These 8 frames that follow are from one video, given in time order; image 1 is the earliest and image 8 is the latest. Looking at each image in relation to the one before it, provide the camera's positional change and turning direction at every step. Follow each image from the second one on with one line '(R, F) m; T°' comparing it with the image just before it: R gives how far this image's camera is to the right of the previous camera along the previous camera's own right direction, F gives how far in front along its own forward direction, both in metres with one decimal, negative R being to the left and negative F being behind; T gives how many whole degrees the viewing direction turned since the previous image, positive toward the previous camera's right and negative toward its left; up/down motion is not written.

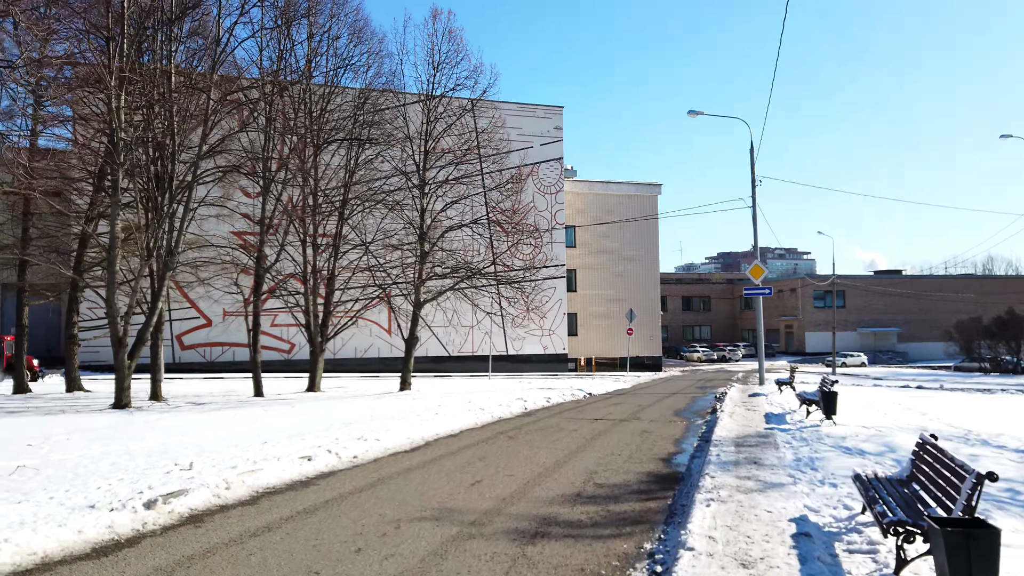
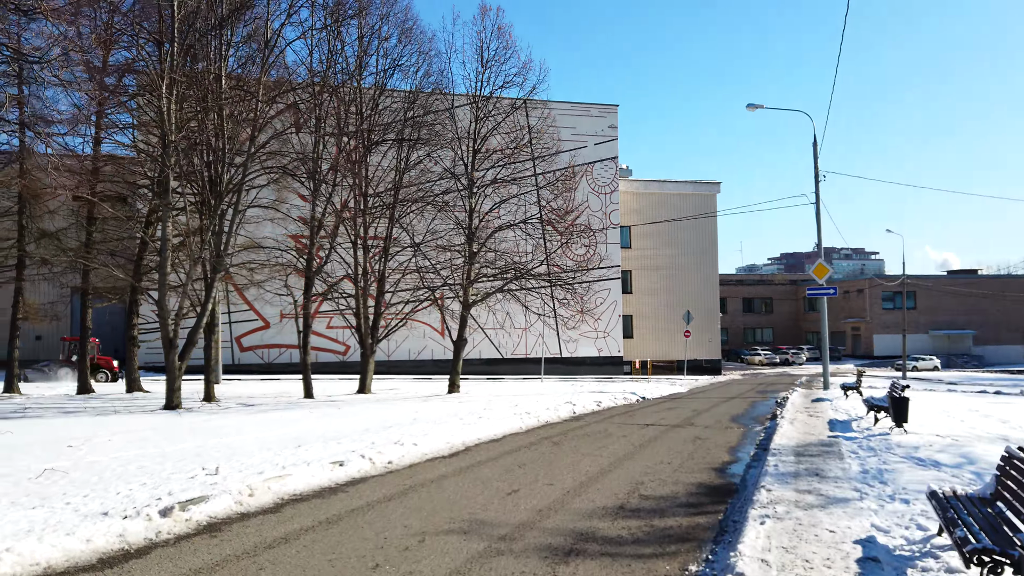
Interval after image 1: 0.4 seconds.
(+0.1, +0.3) m; -5°
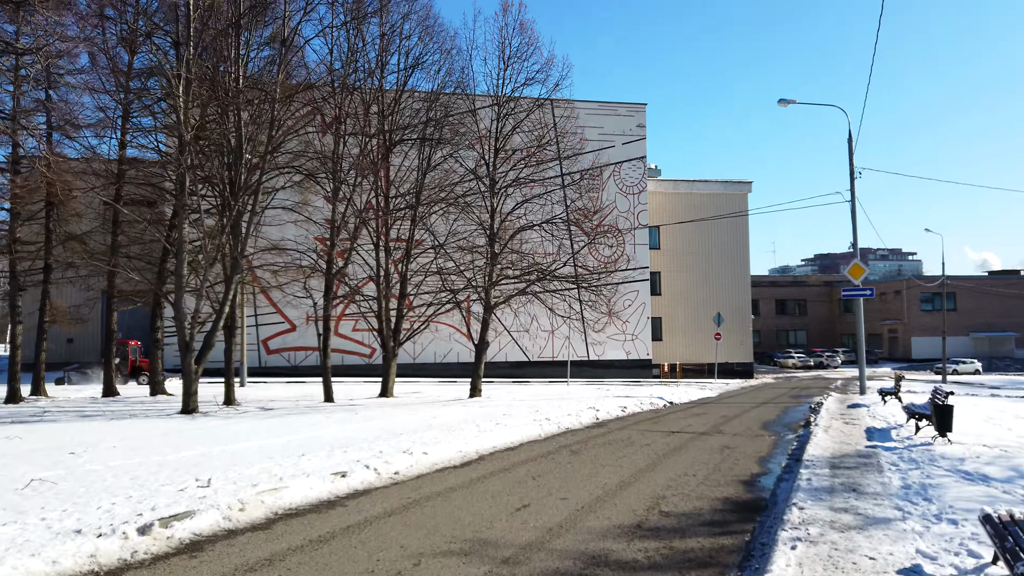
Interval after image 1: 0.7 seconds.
(+0.1, +0.4) m; -2°
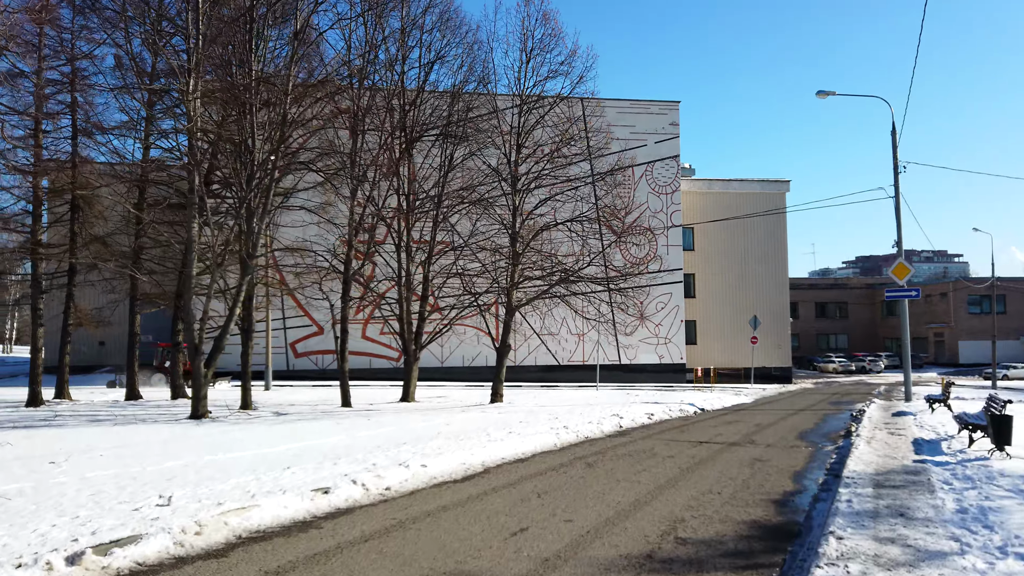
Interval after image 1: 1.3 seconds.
(+0.3, +0.6) m; -3°
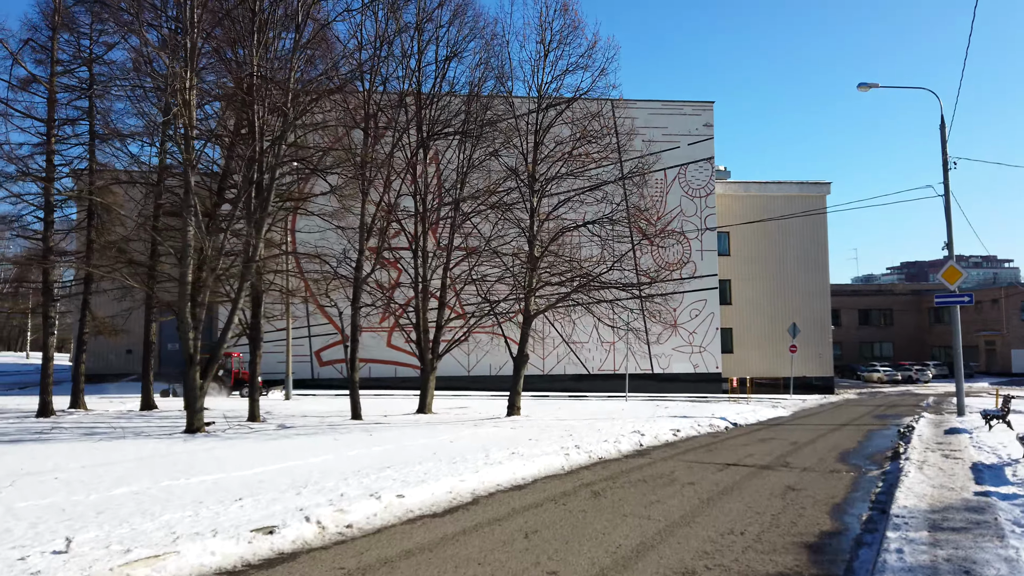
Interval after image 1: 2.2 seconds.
(+0.4, +0.8) m; -3°
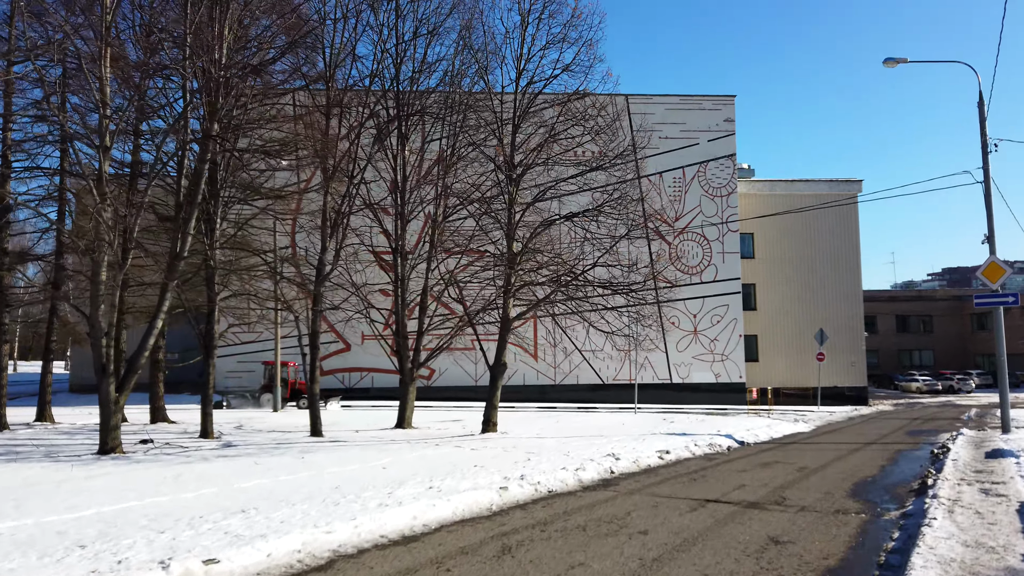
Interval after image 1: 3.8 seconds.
(+1.0, +1.6) m; -3°
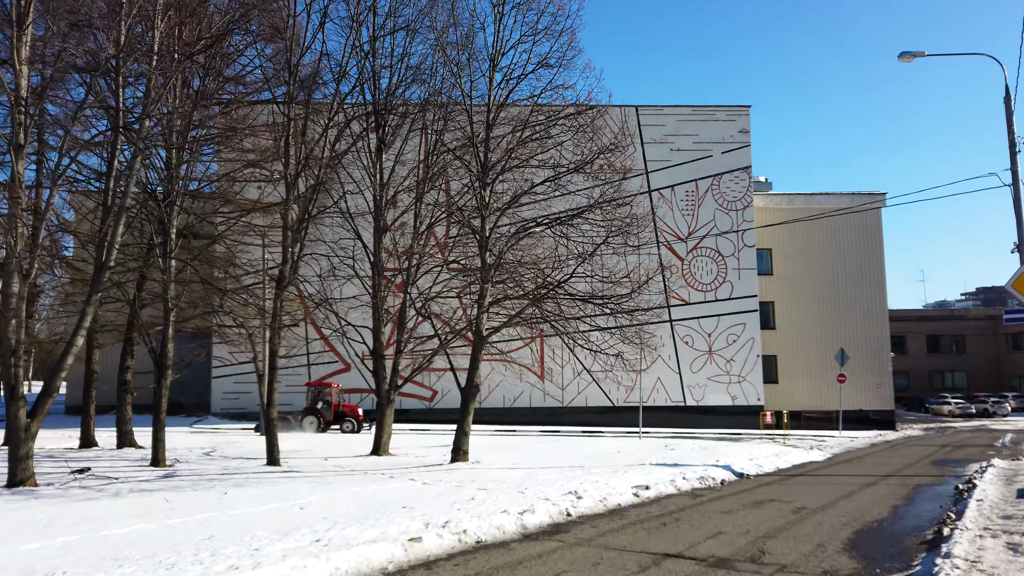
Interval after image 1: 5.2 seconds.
(+0.9, +1.1) m; -2°
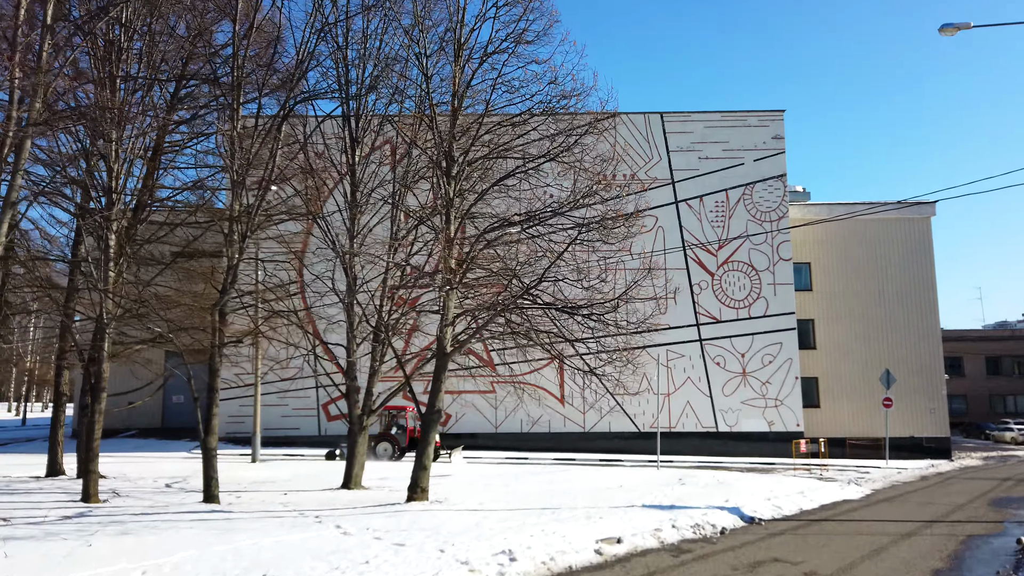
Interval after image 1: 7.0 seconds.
(+1.1, +1.6) m; -3°
